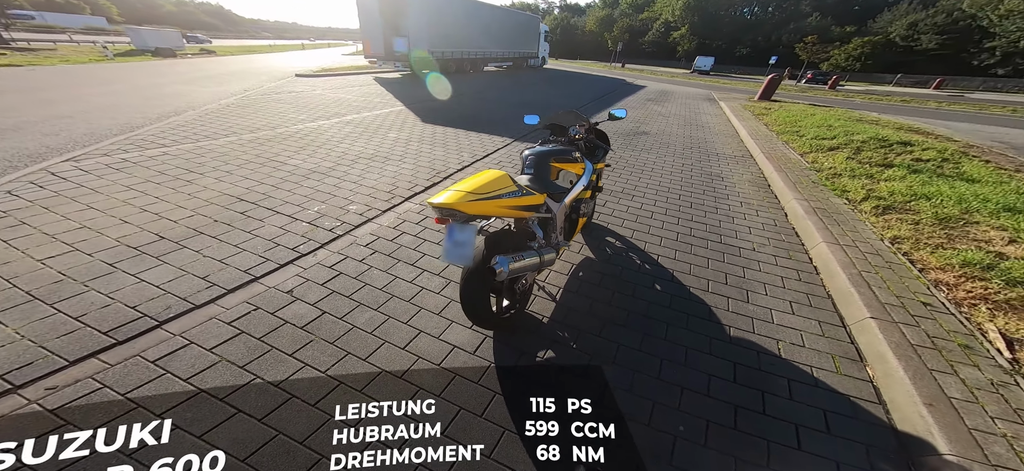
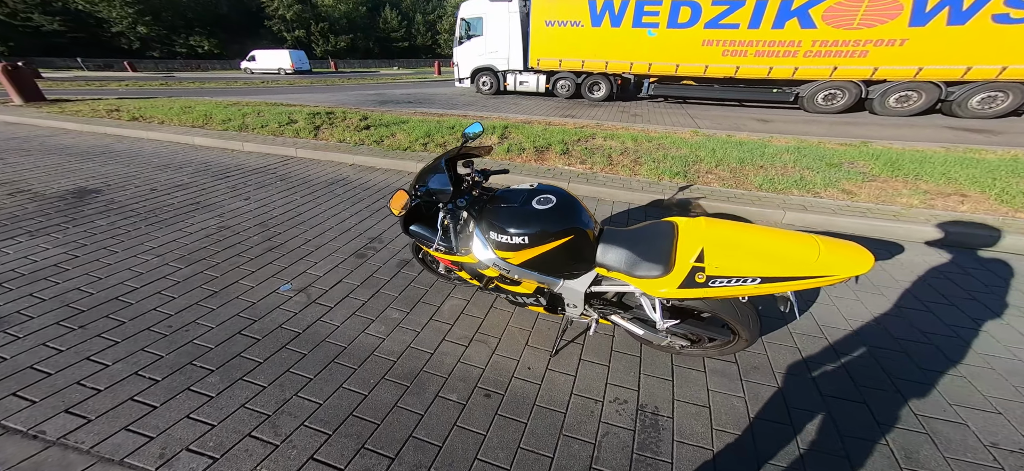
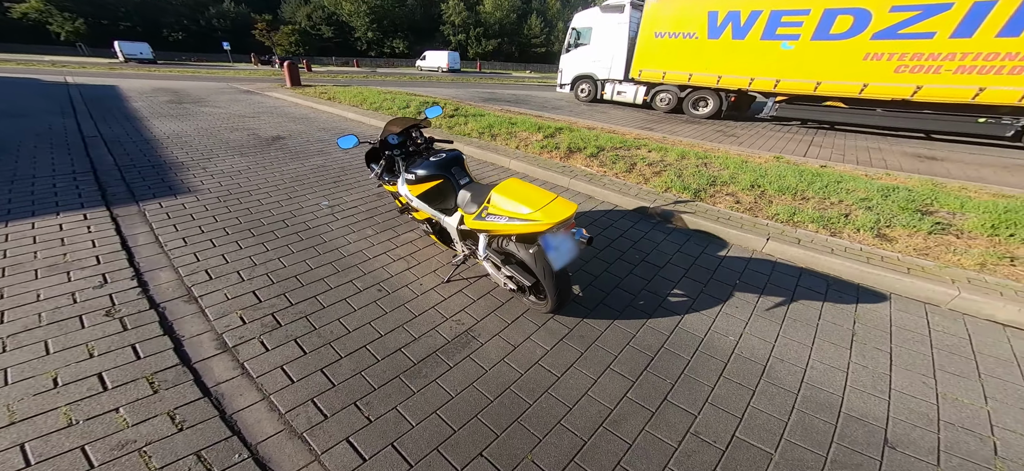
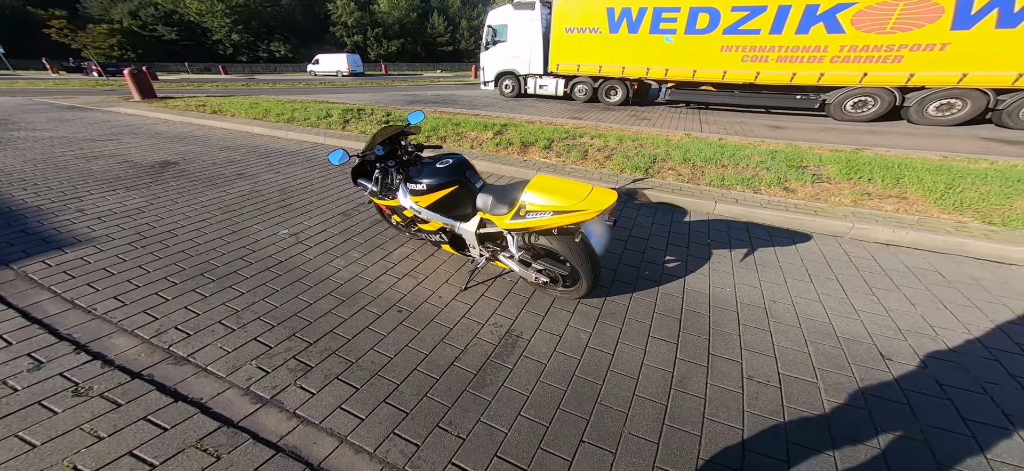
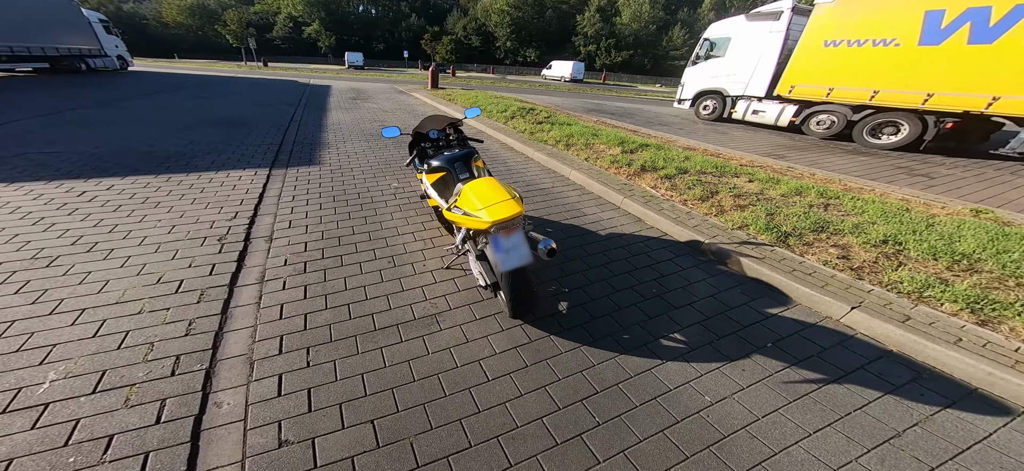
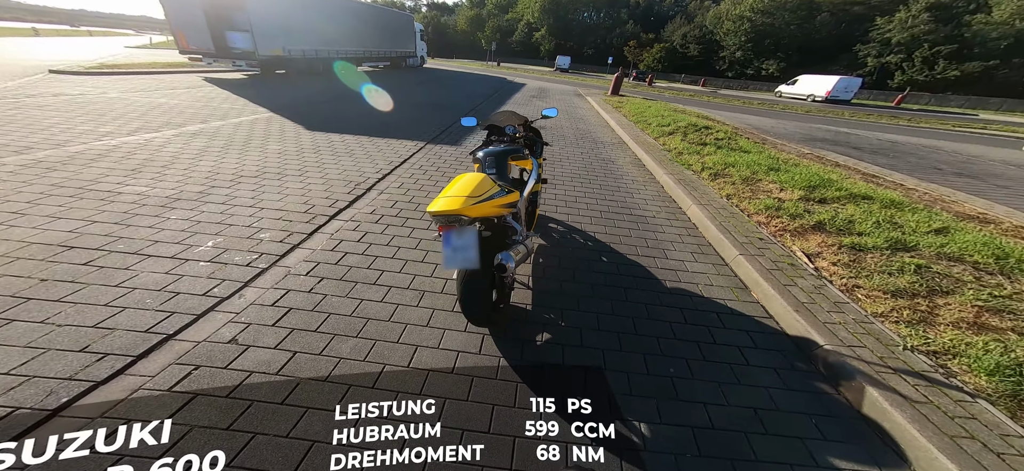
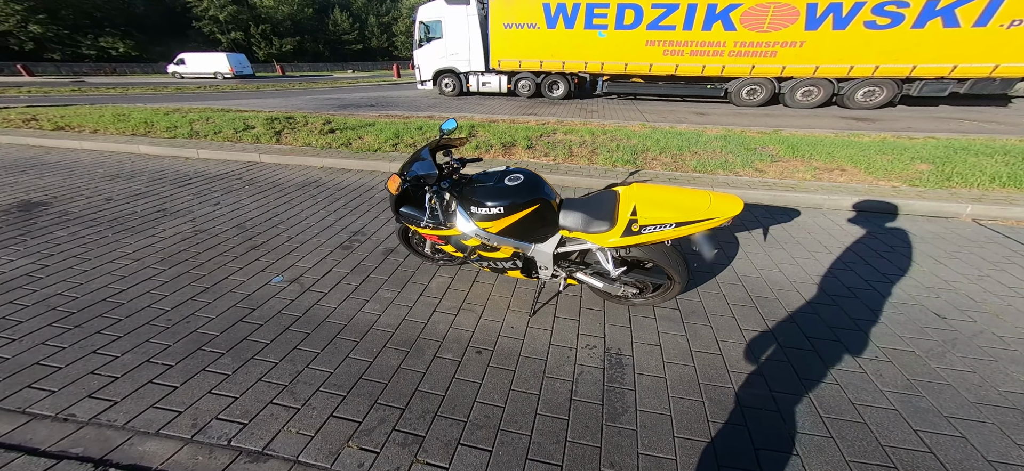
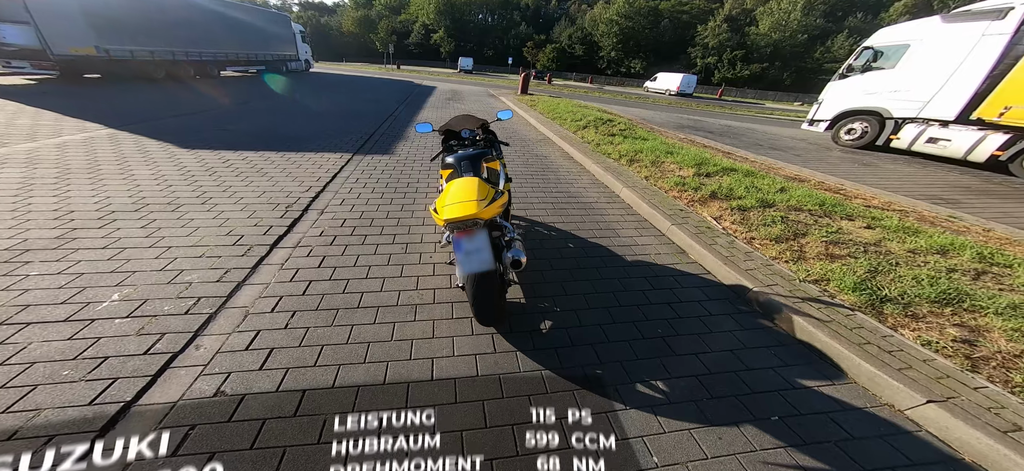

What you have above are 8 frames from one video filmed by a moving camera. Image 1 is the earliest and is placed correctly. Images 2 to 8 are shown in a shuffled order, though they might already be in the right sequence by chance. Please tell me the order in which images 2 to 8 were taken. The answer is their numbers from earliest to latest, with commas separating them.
6, 8, 5, 3, 4, 7, 2
